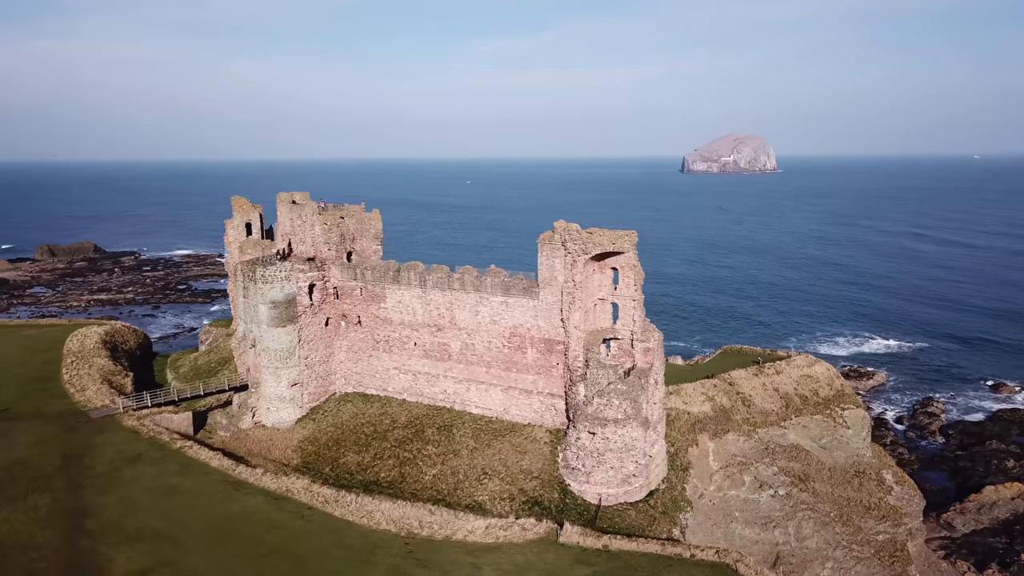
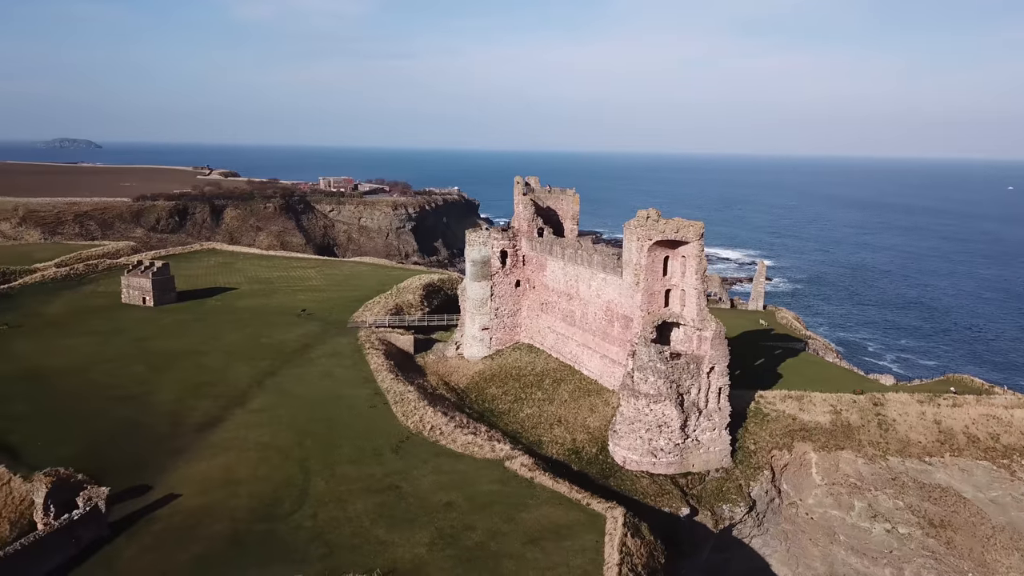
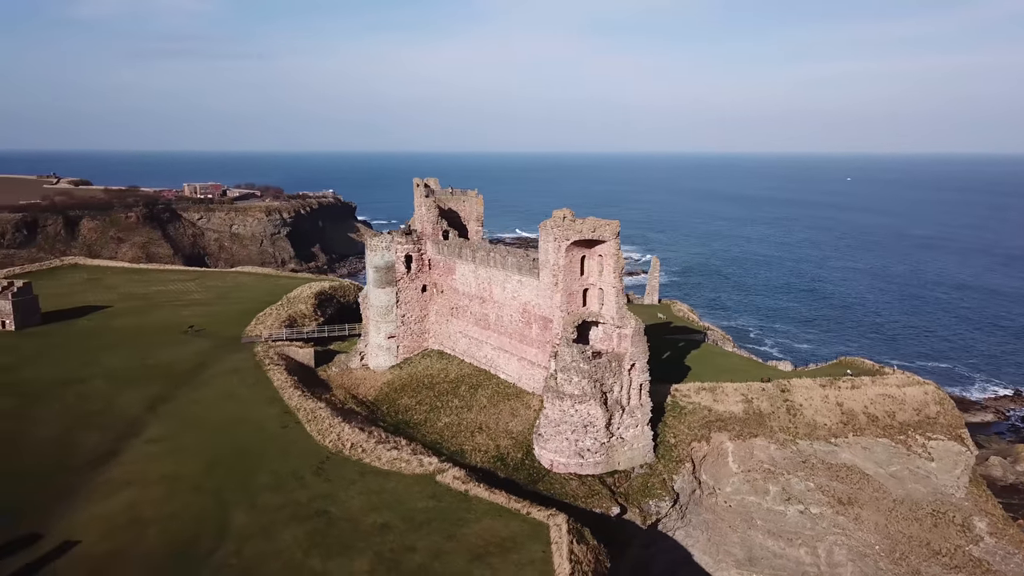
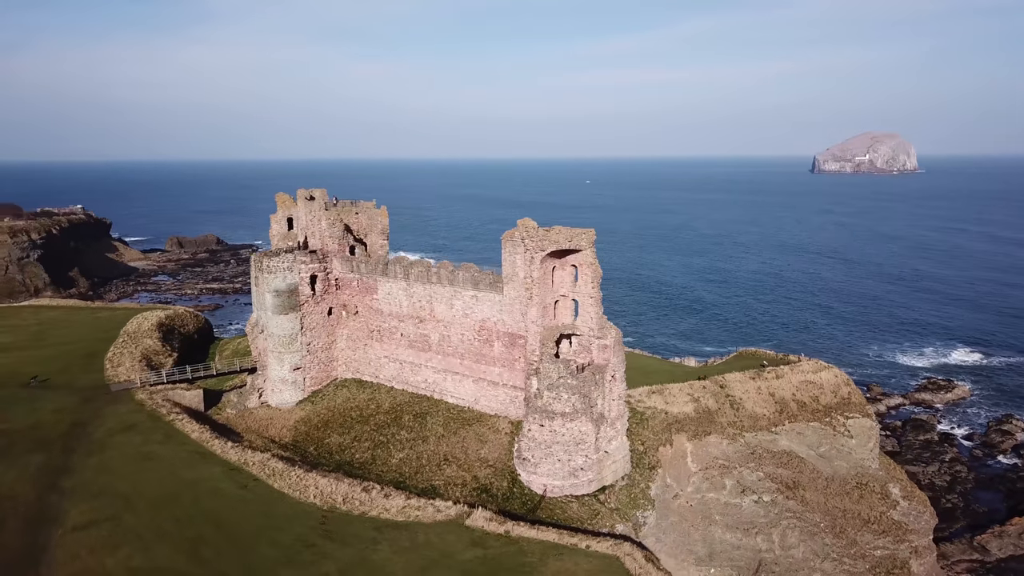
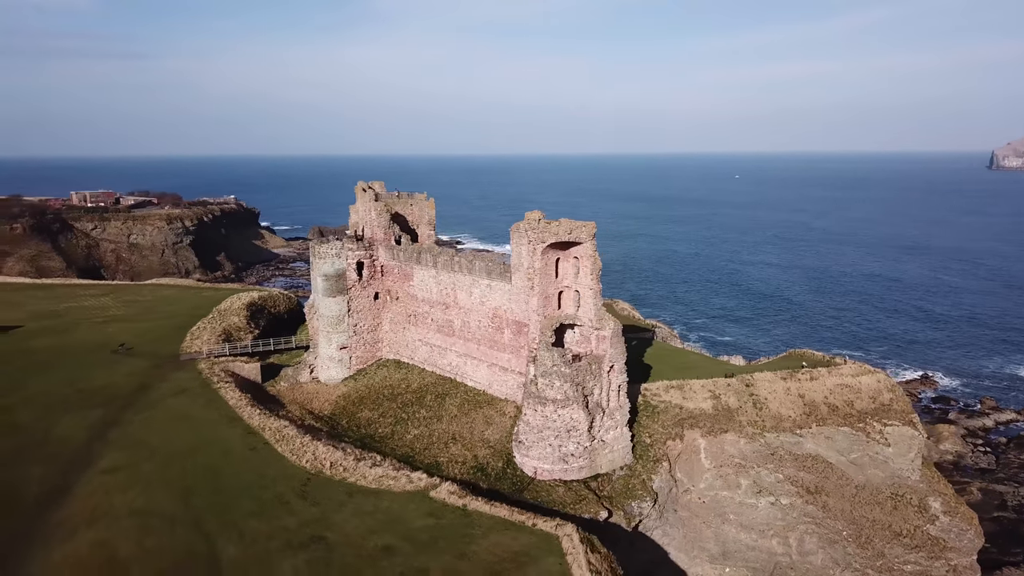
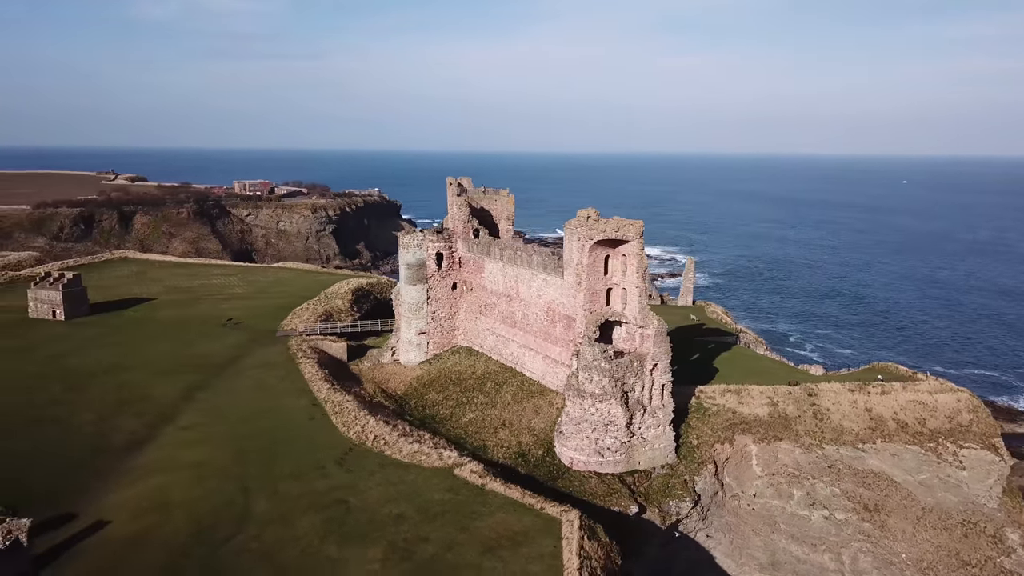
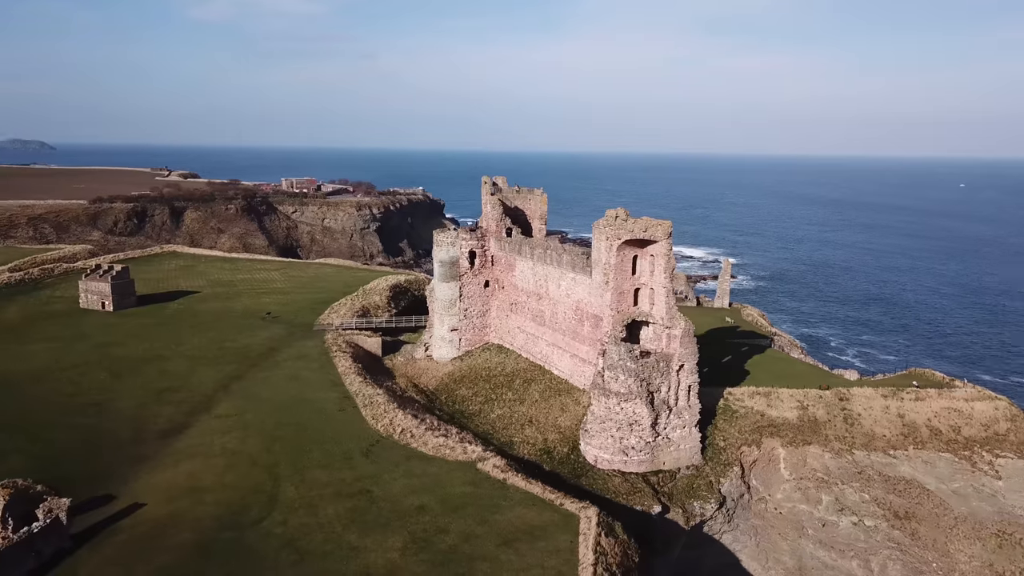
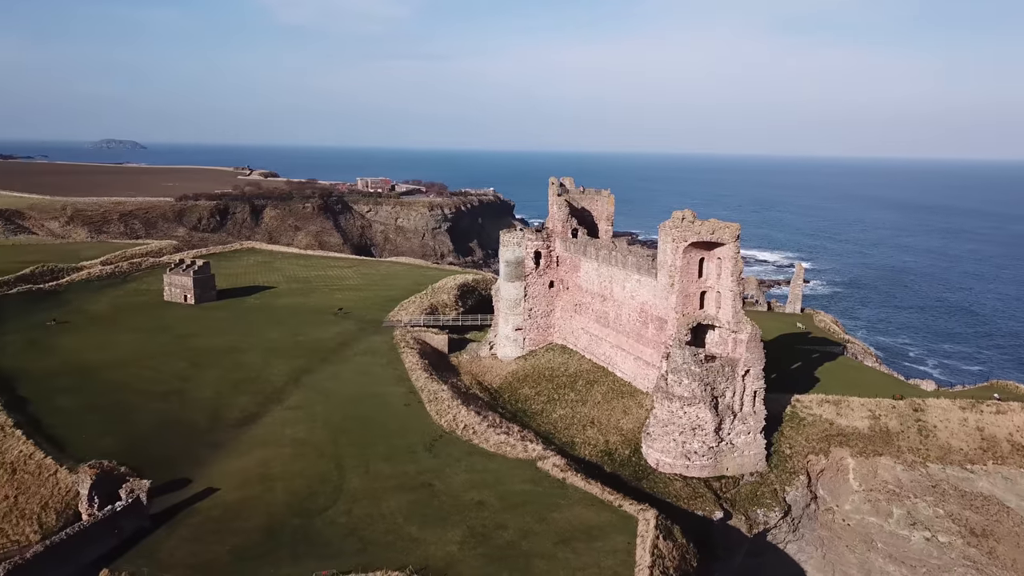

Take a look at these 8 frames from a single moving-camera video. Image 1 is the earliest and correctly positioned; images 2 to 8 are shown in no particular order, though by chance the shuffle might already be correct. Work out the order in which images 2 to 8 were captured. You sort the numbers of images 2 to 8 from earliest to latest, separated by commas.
4, 5, 3, 6, 7, 2, 8
